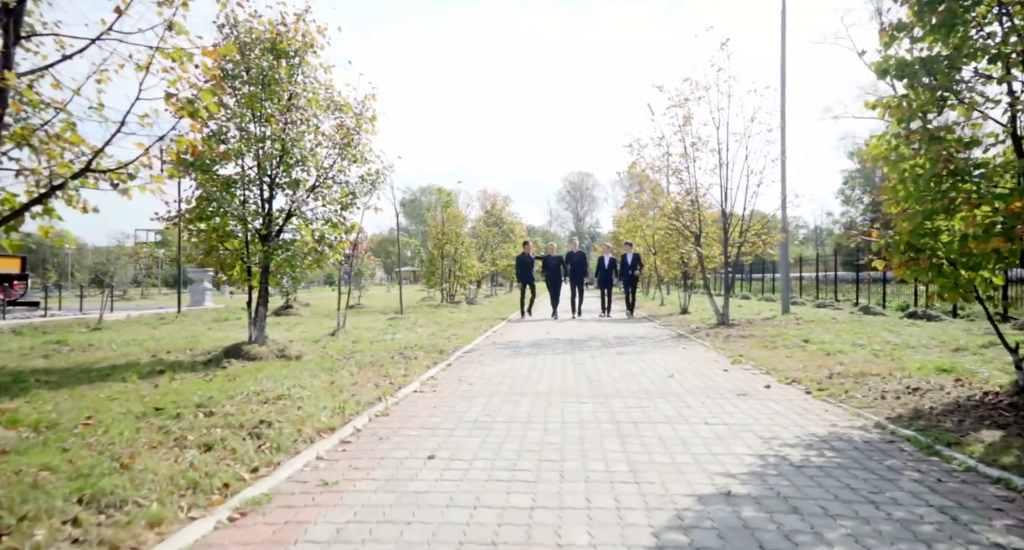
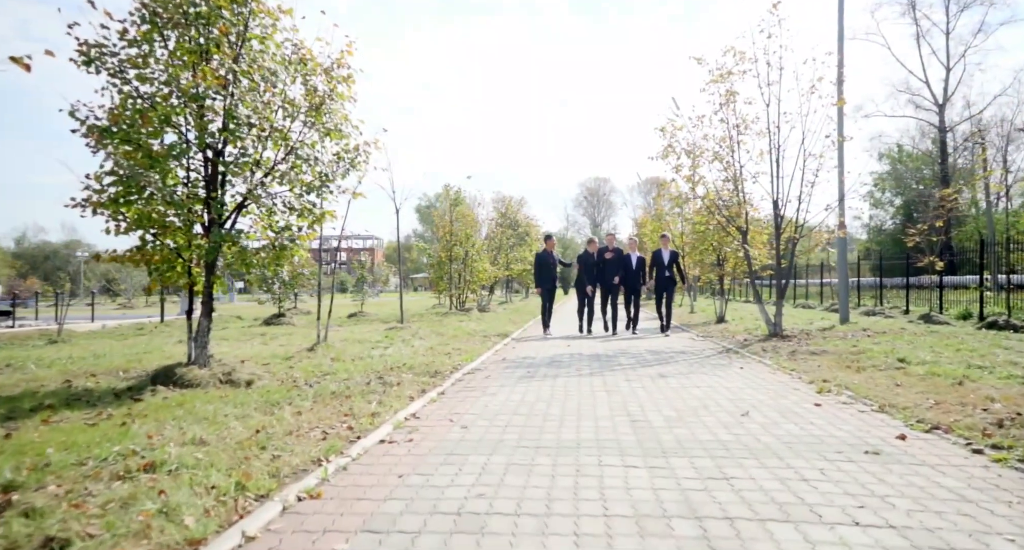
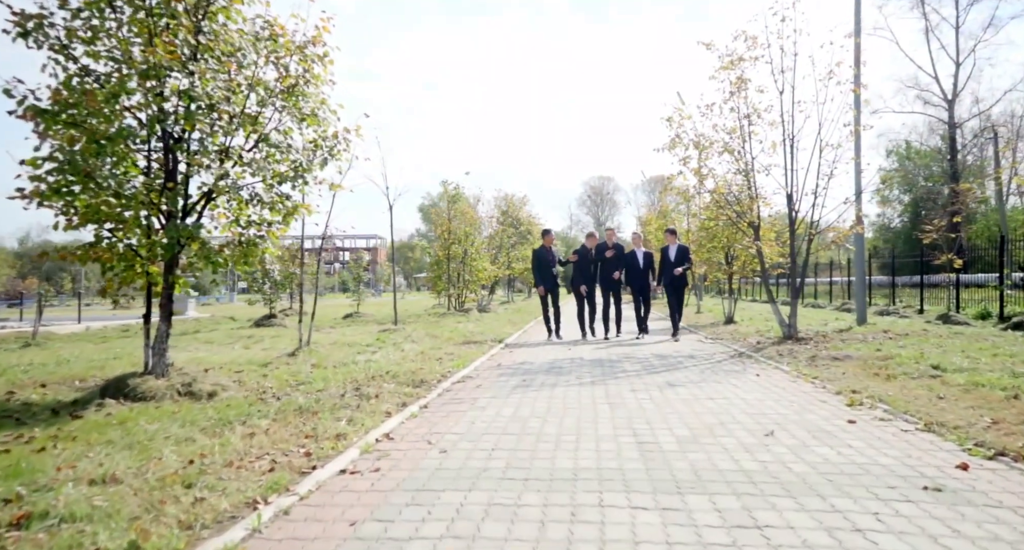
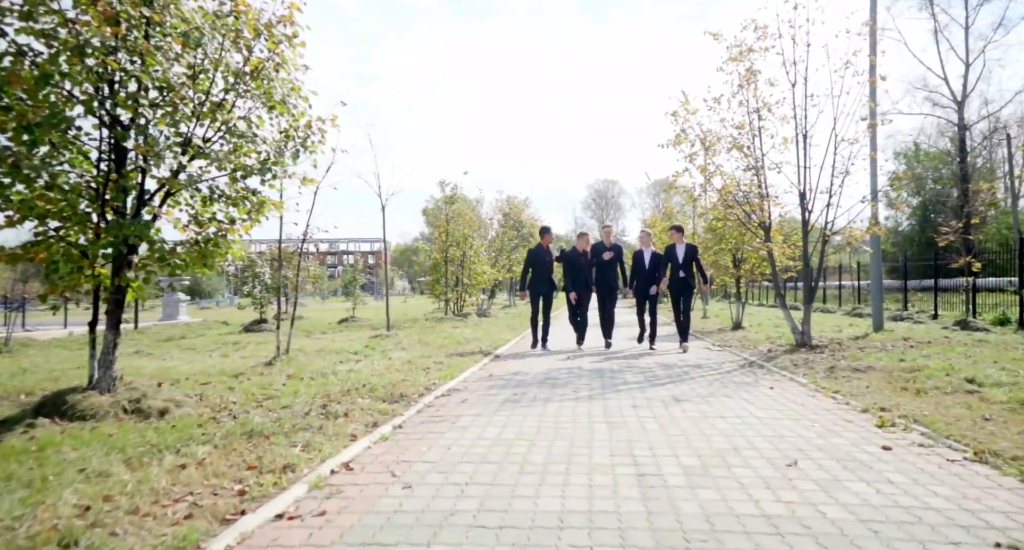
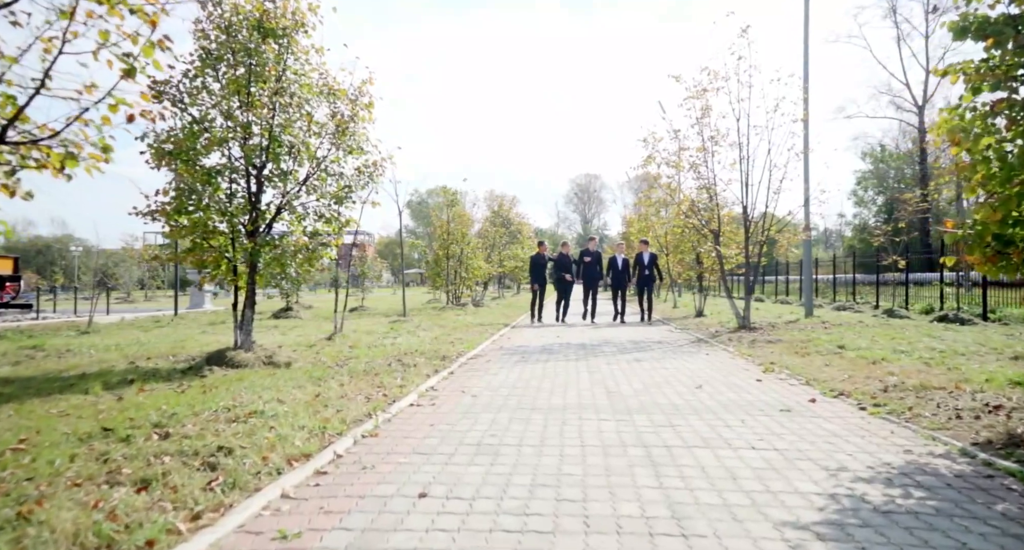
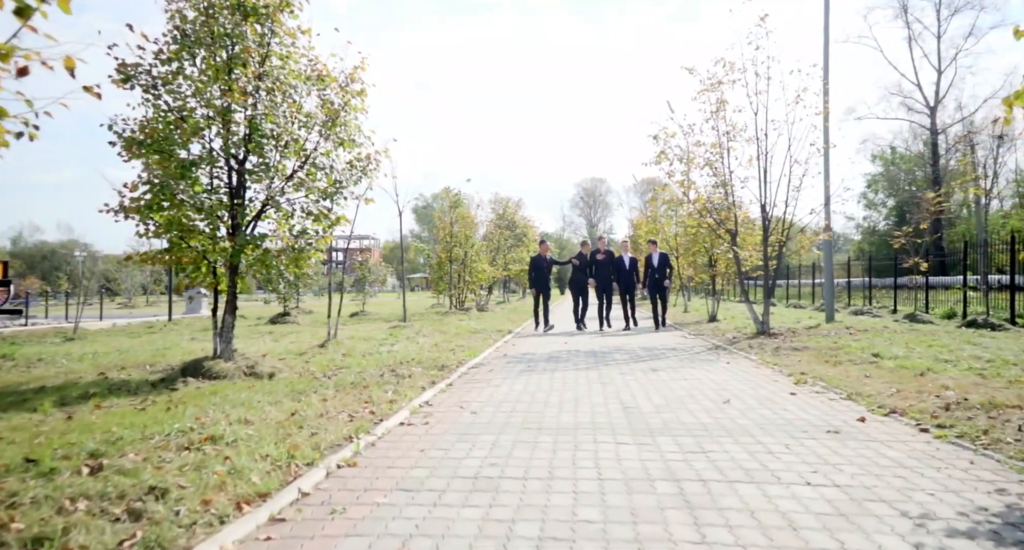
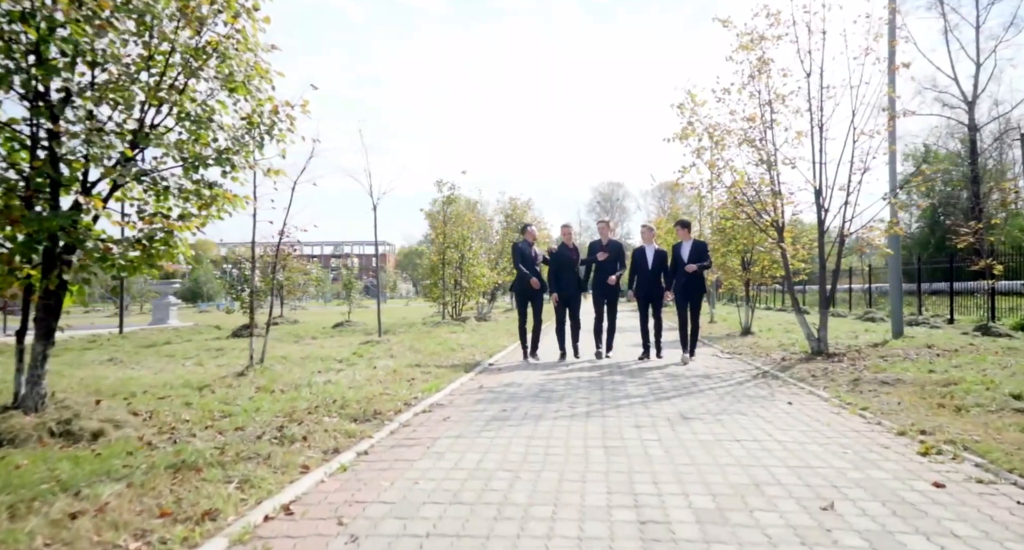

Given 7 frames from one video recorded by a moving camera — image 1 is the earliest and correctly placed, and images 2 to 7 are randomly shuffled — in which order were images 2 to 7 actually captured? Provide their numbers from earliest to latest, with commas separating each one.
5, 6, 2, 3, 4, 7
